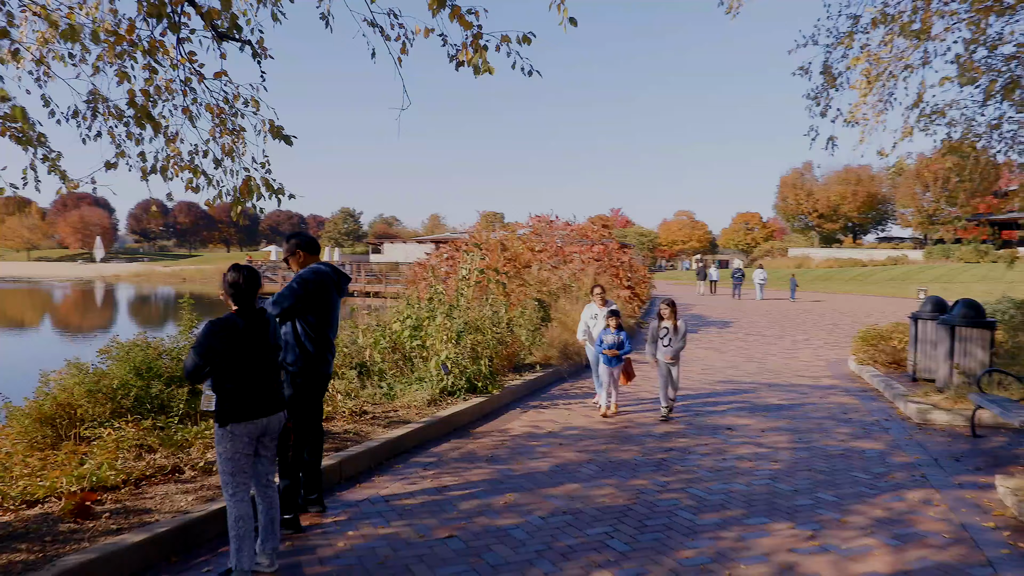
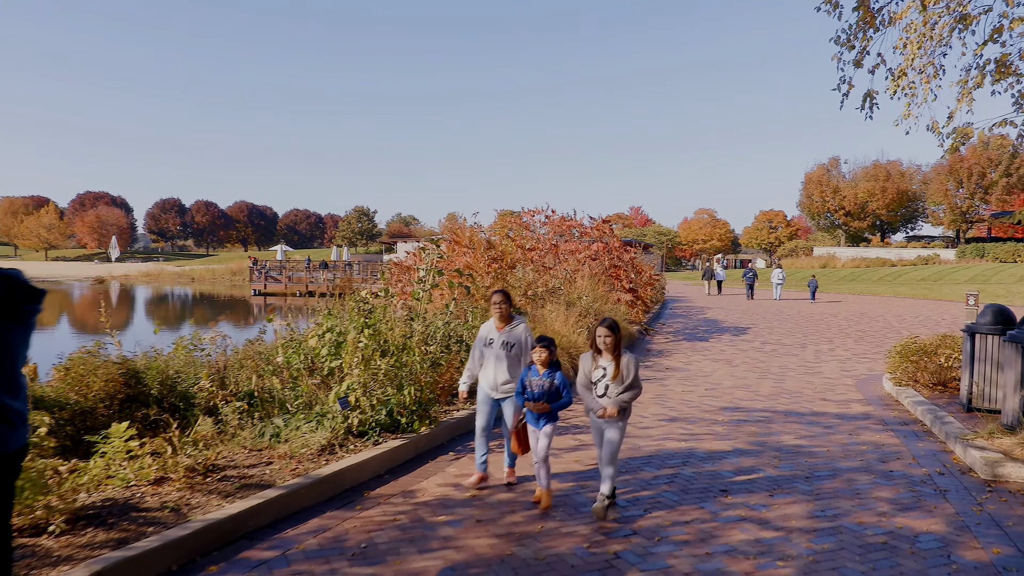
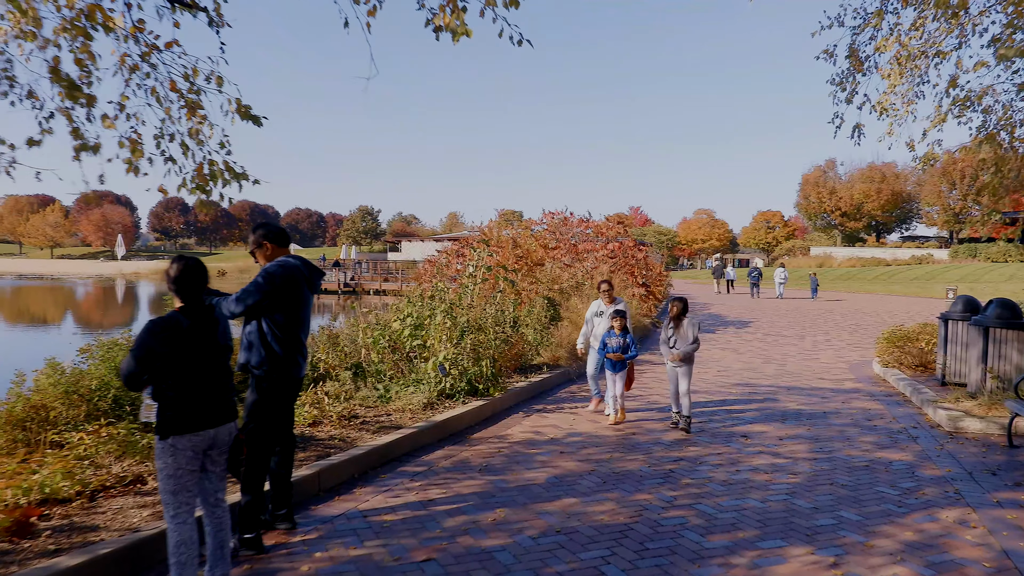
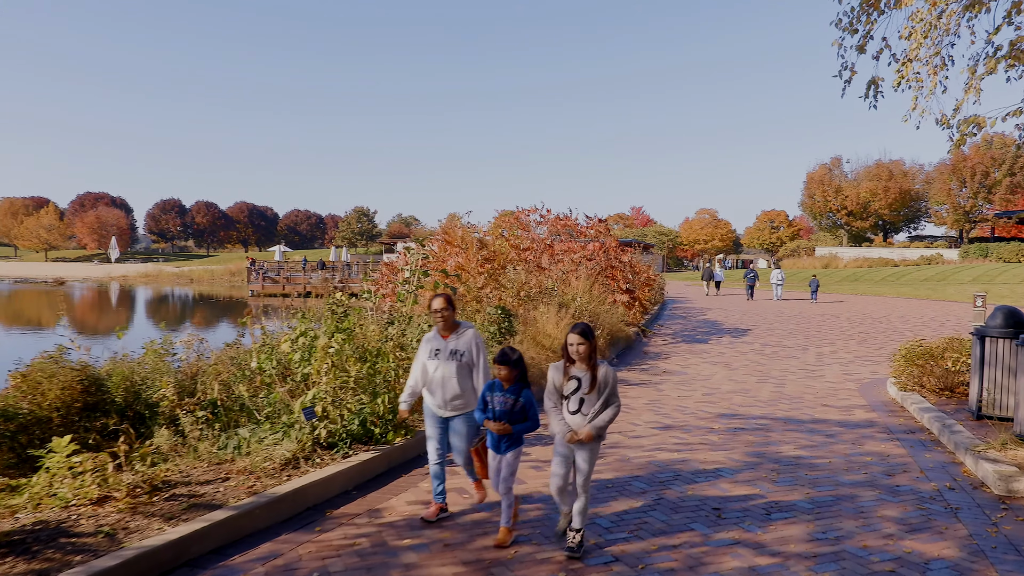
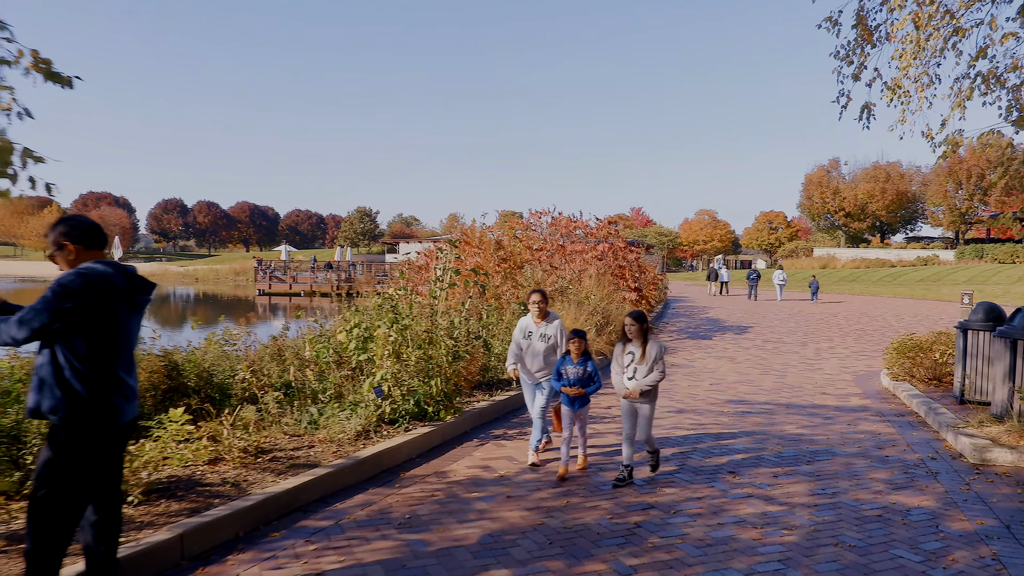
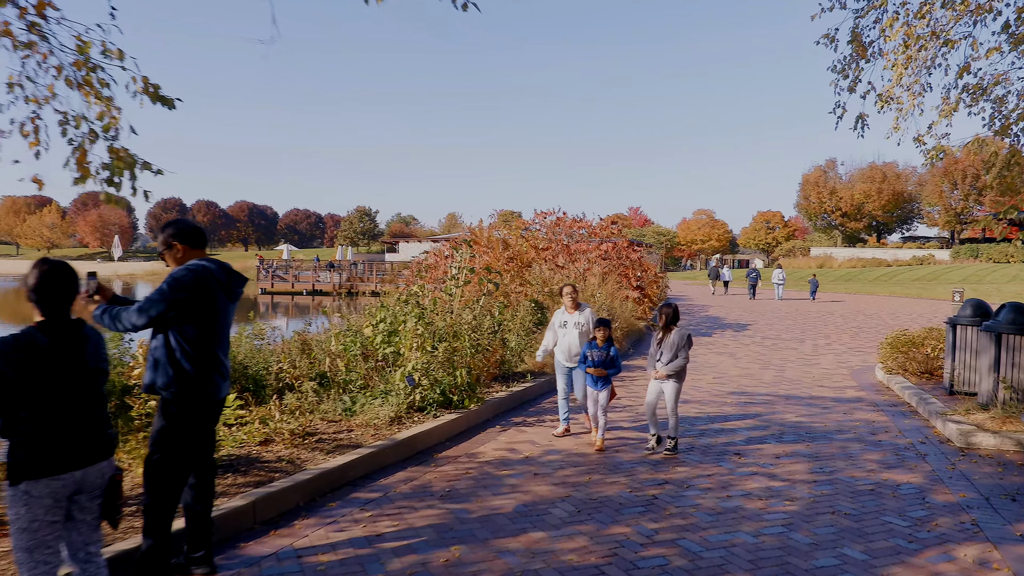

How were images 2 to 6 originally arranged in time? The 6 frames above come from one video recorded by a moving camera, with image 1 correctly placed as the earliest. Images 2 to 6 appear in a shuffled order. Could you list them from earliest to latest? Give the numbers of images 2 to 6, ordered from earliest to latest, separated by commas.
3, 6, 5, 2, 4
